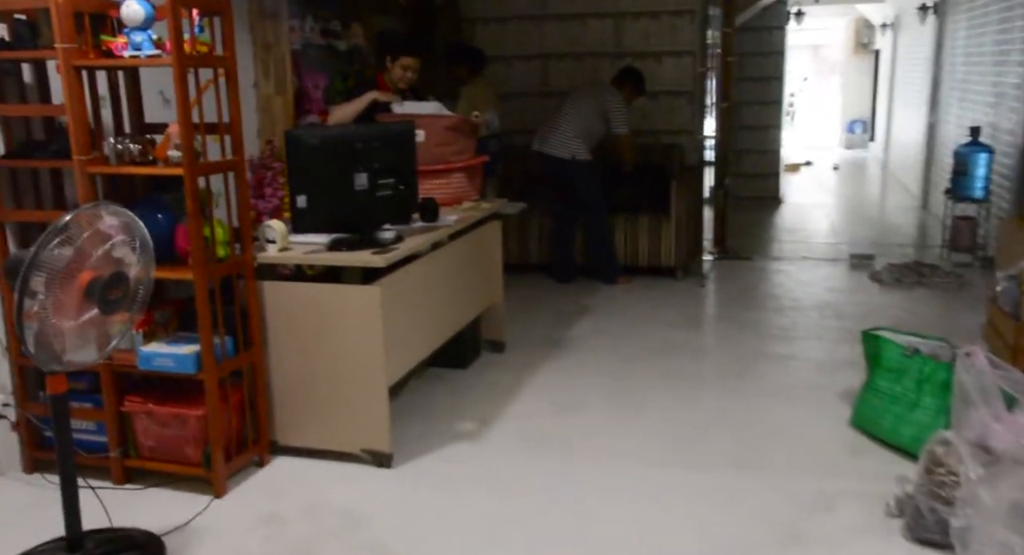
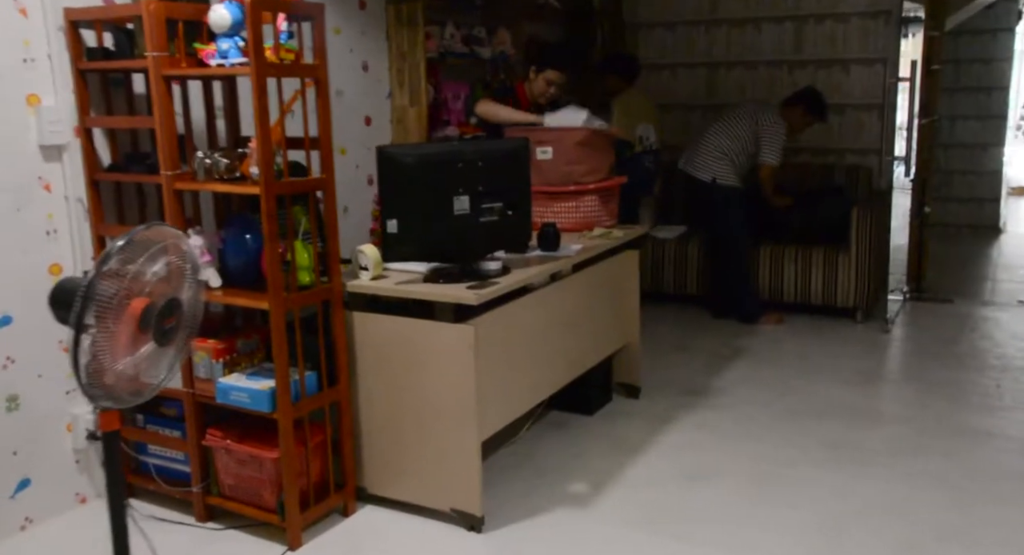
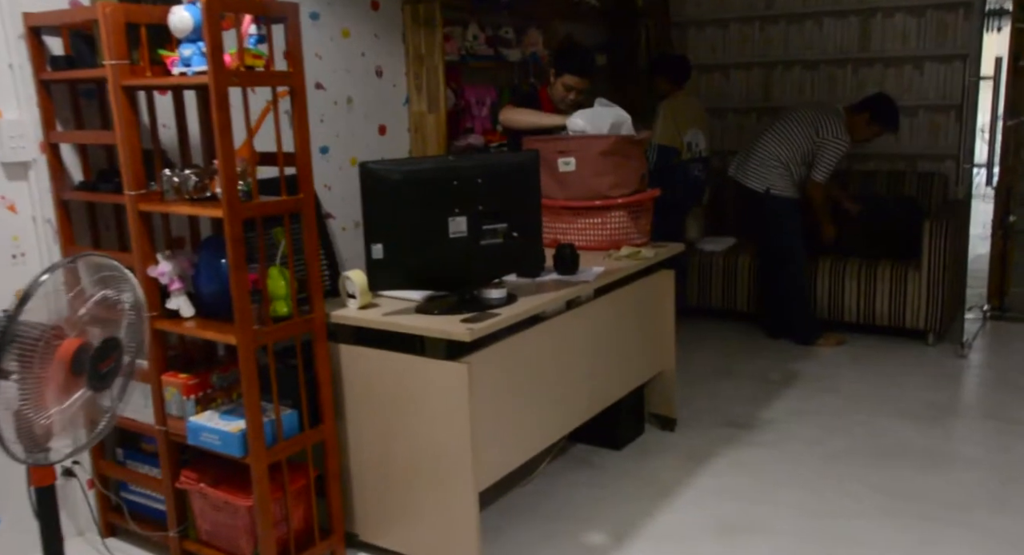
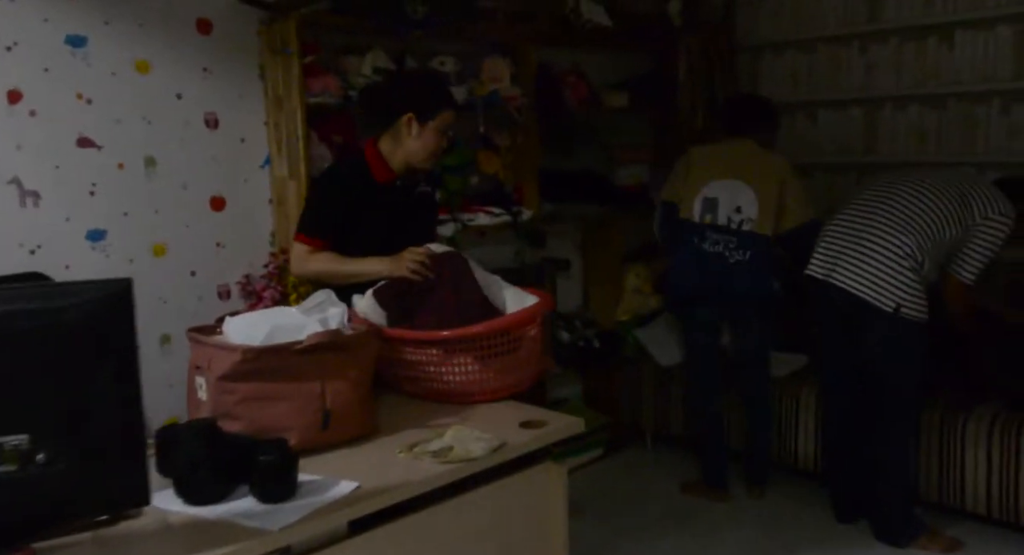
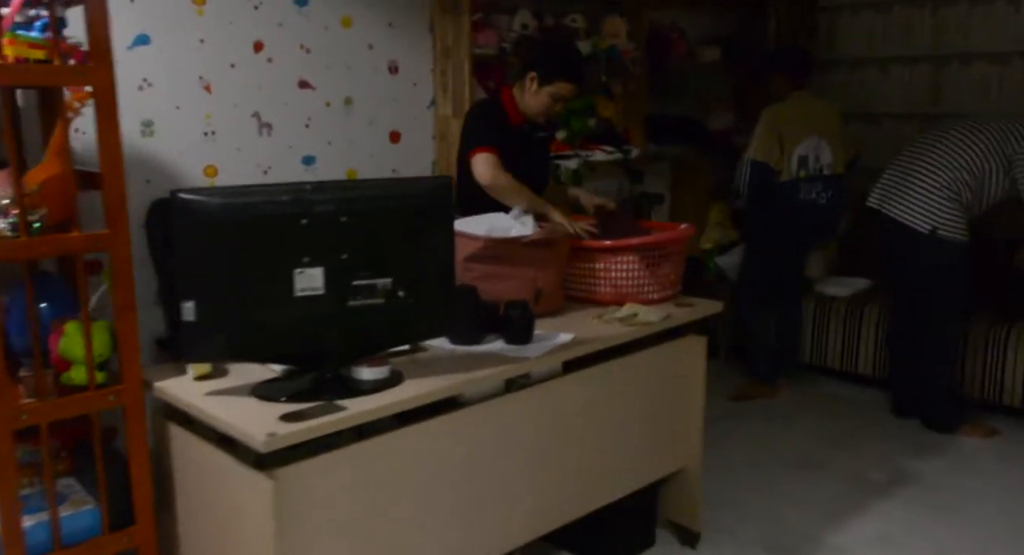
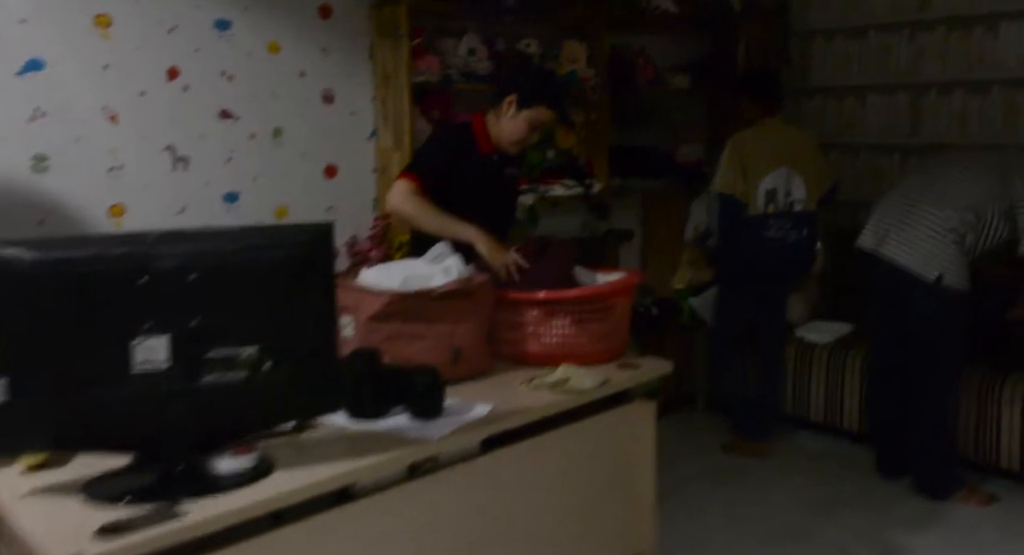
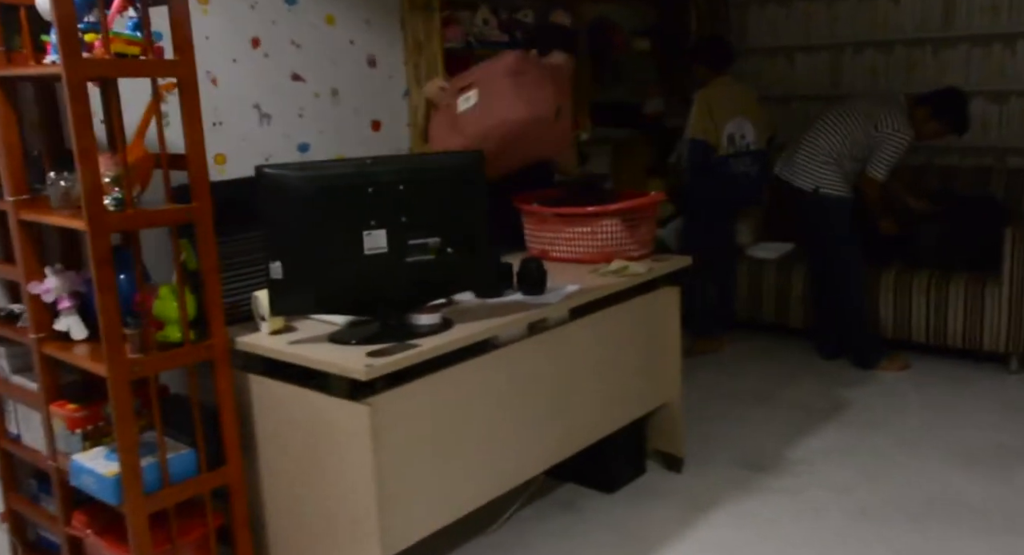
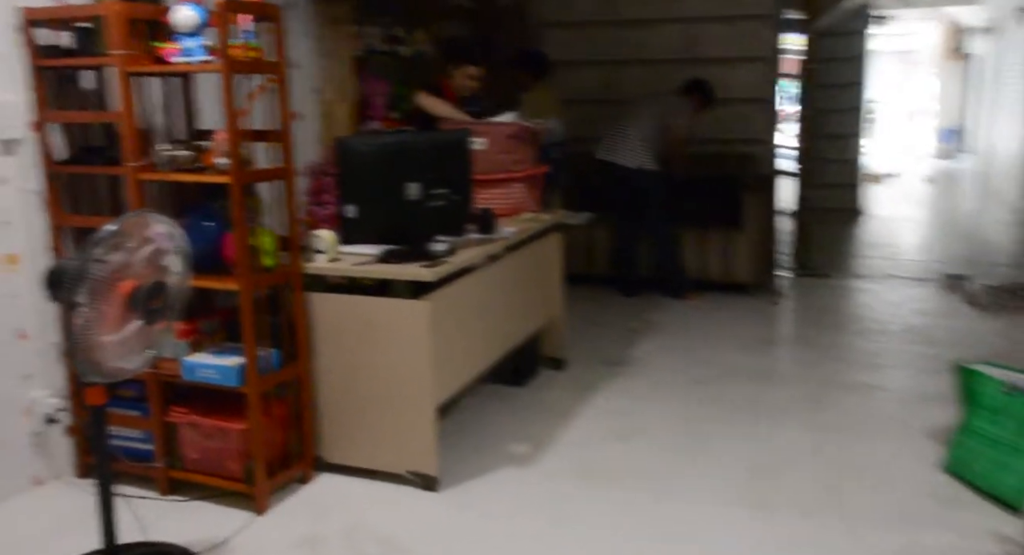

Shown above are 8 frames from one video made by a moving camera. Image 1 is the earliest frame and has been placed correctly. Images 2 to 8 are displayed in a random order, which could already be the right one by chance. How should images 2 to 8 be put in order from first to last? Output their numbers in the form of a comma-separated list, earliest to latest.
8, 2, 3, 7, 5, 6, 4
